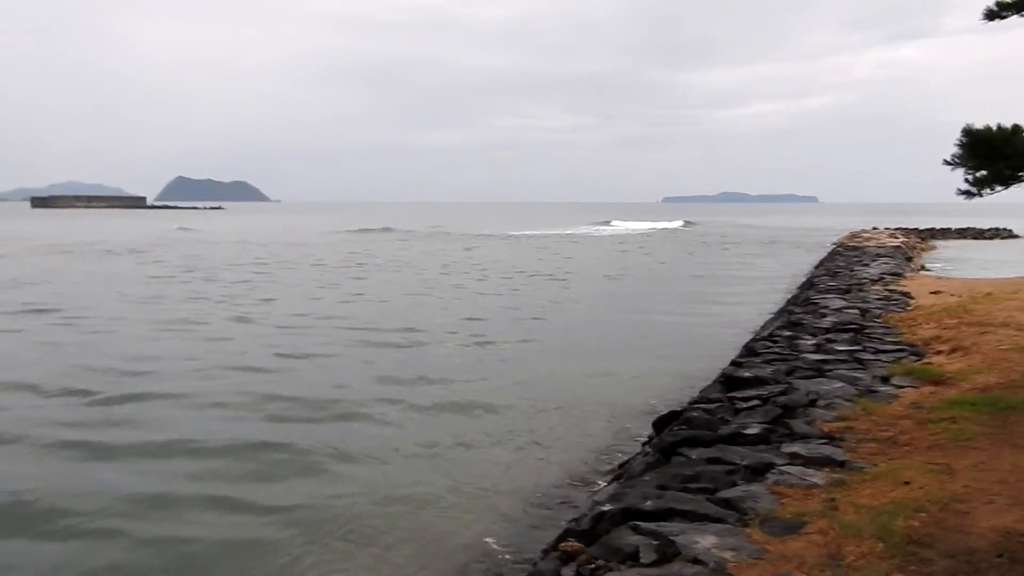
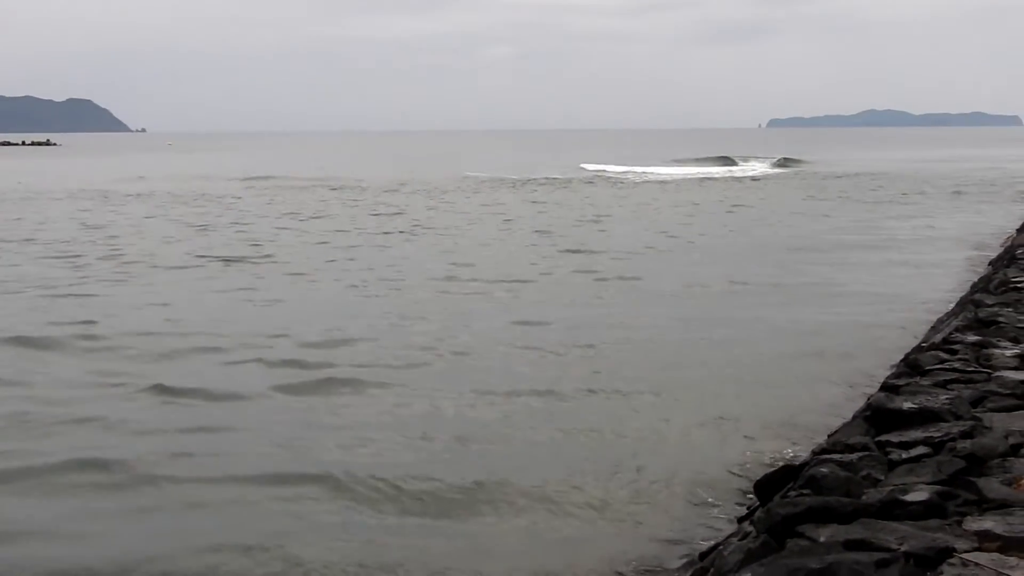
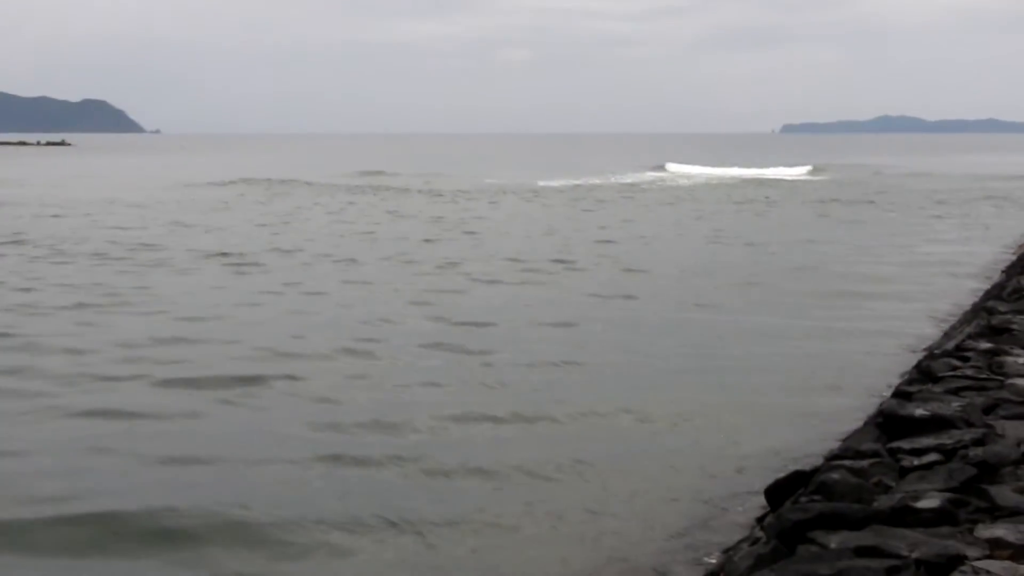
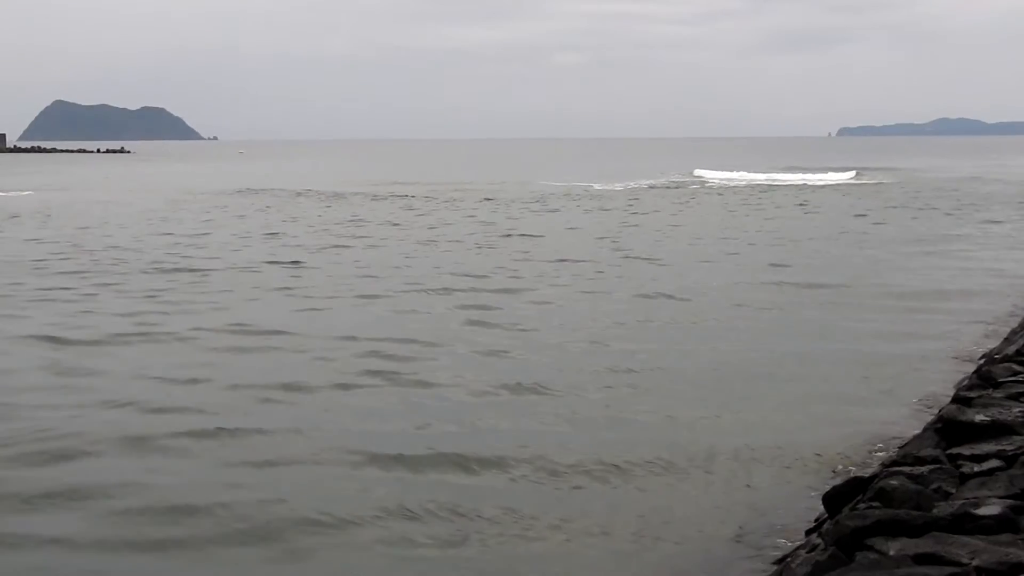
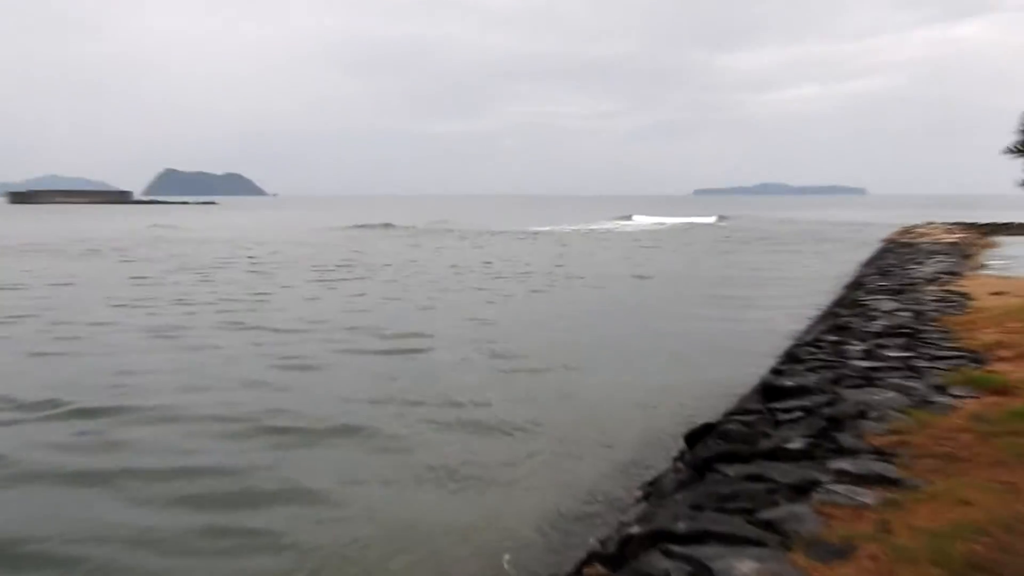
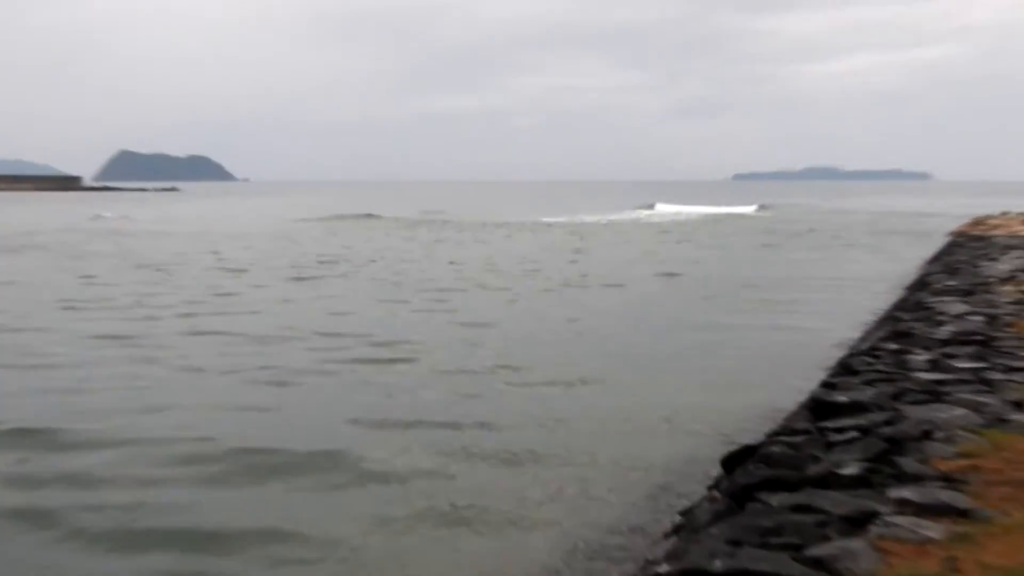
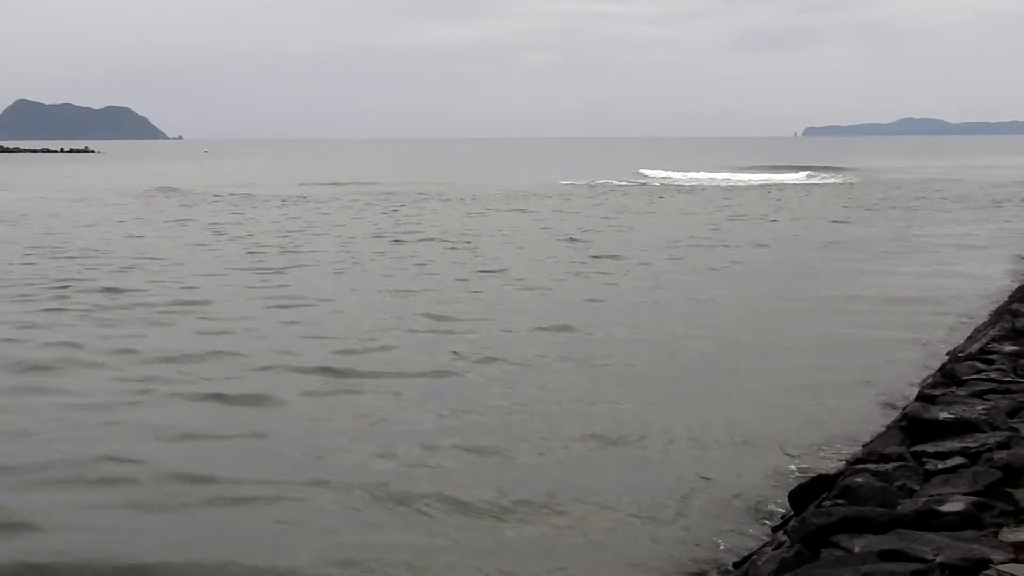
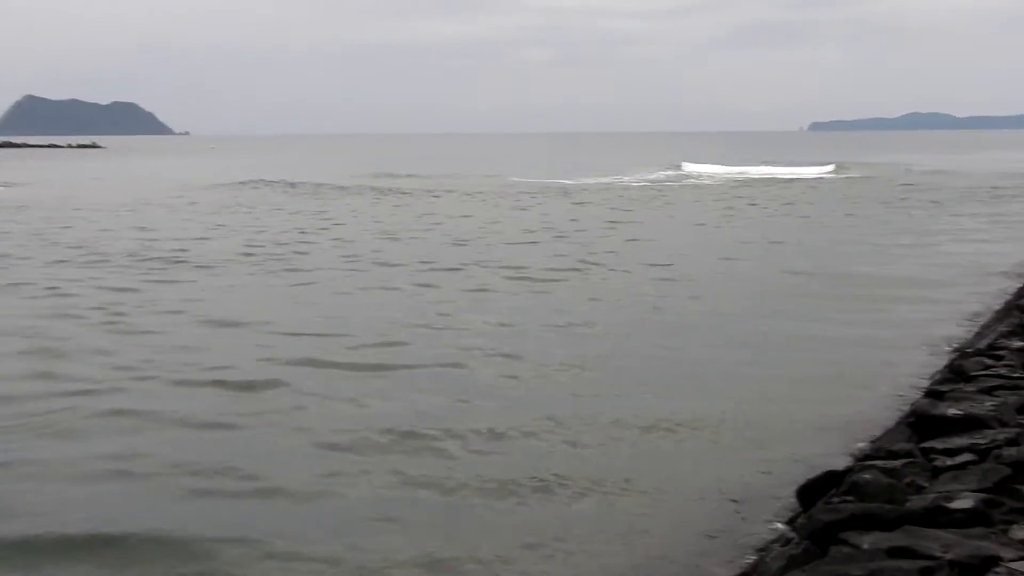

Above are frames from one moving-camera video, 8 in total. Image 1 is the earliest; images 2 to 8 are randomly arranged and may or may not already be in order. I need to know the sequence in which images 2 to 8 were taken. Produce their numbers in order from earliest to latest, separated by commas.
5, 6, 3, 8, 4, 7, 2
